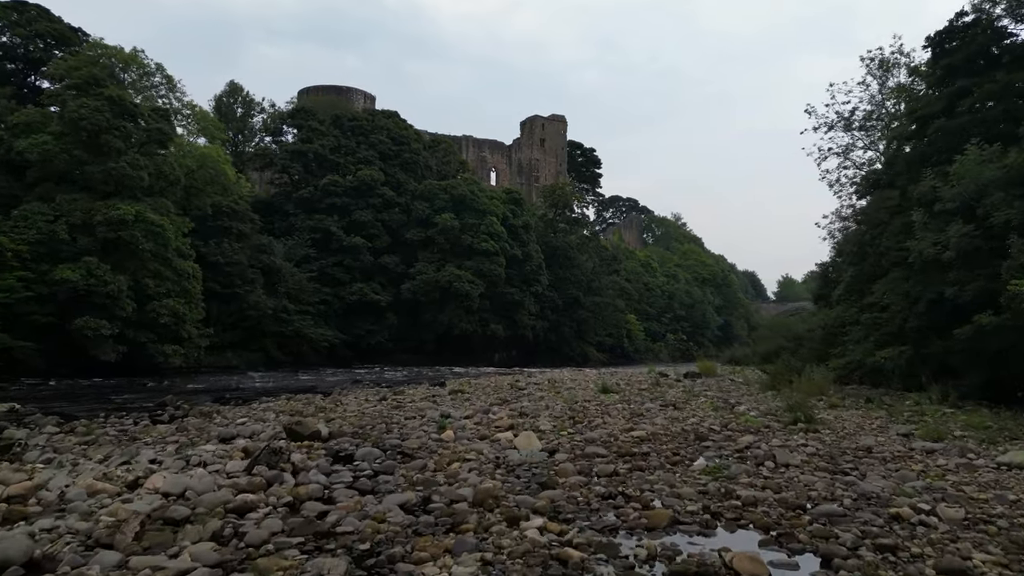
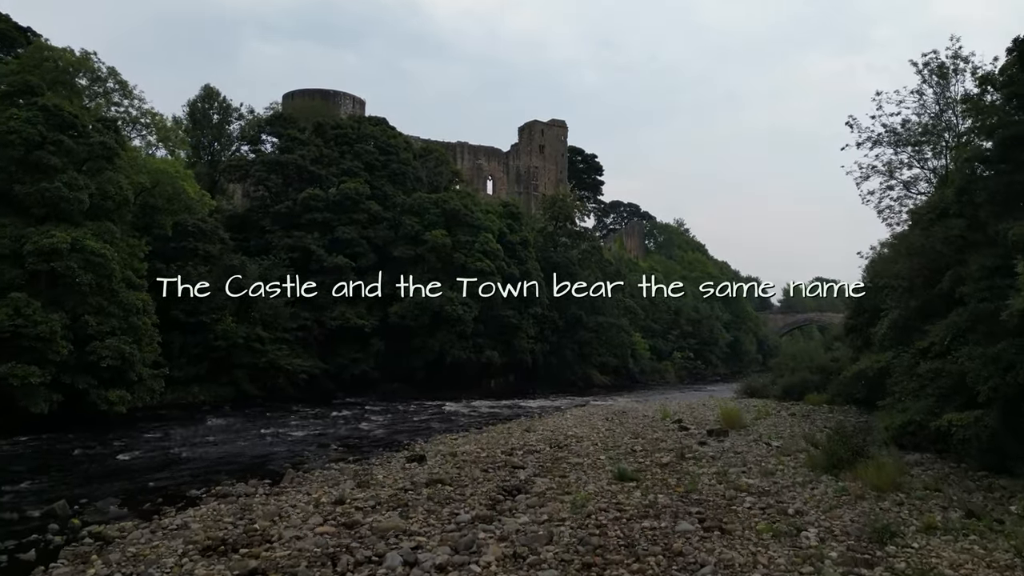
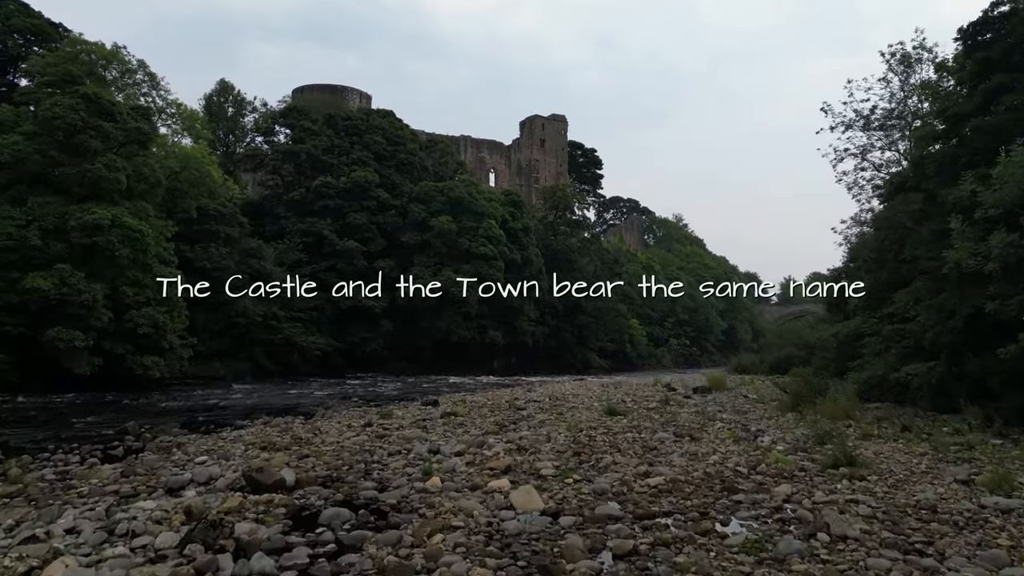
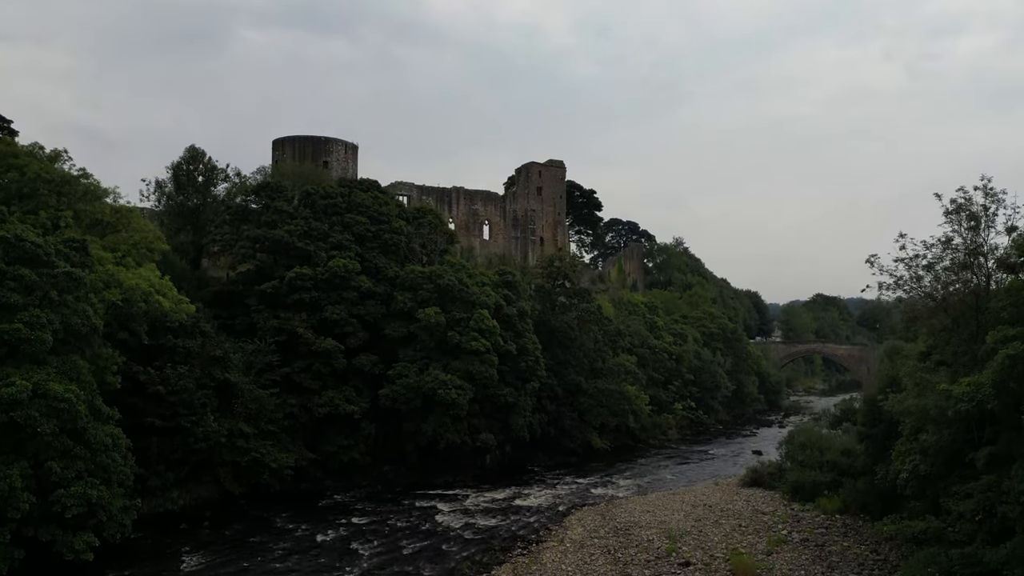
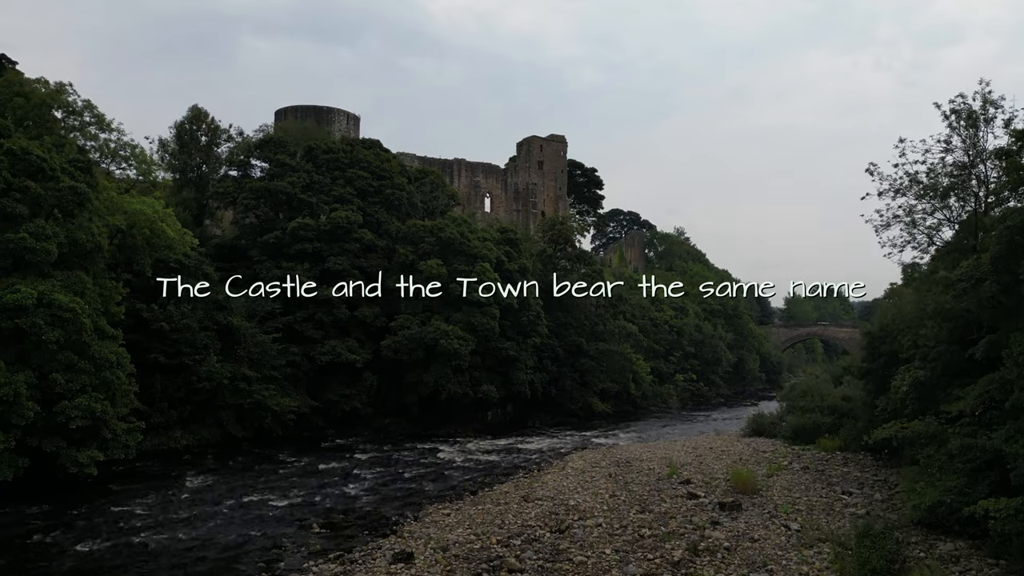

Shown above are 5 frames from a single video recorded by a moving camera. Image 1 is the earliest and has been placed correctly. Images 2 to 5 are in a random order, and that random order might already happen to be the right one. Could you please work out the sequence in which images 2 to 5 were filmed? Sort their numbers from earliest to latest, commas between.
3, 2, 5, 4
